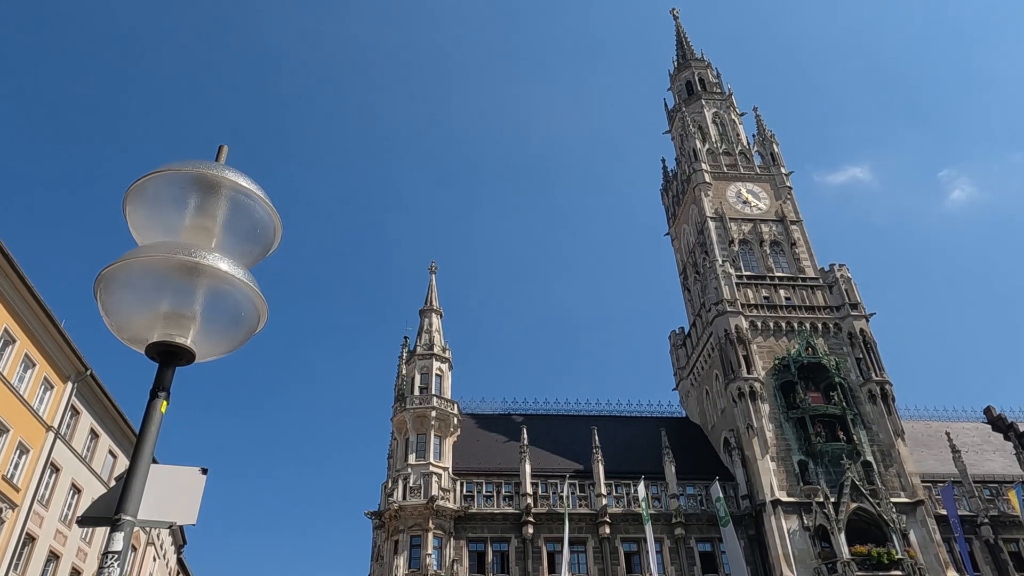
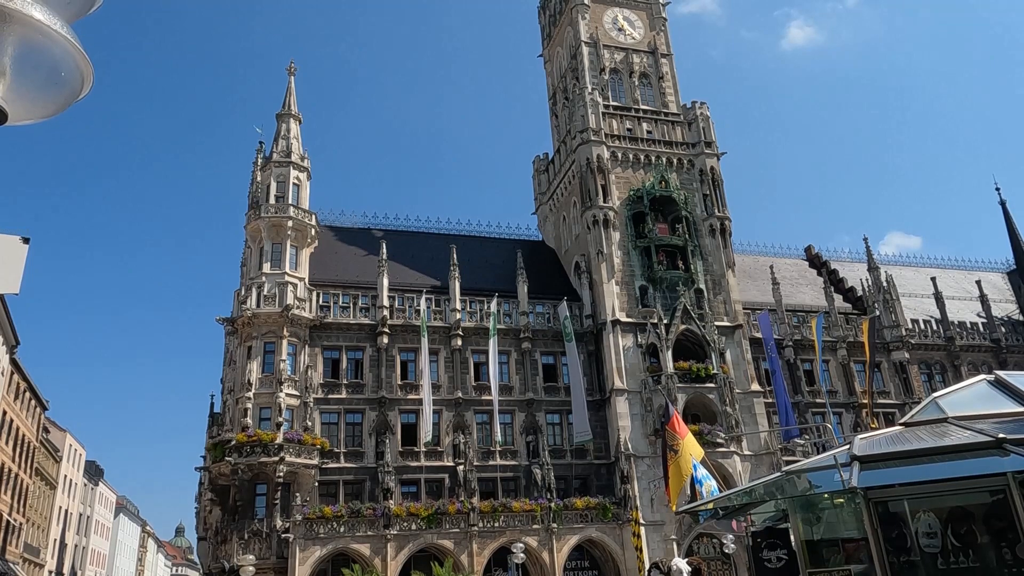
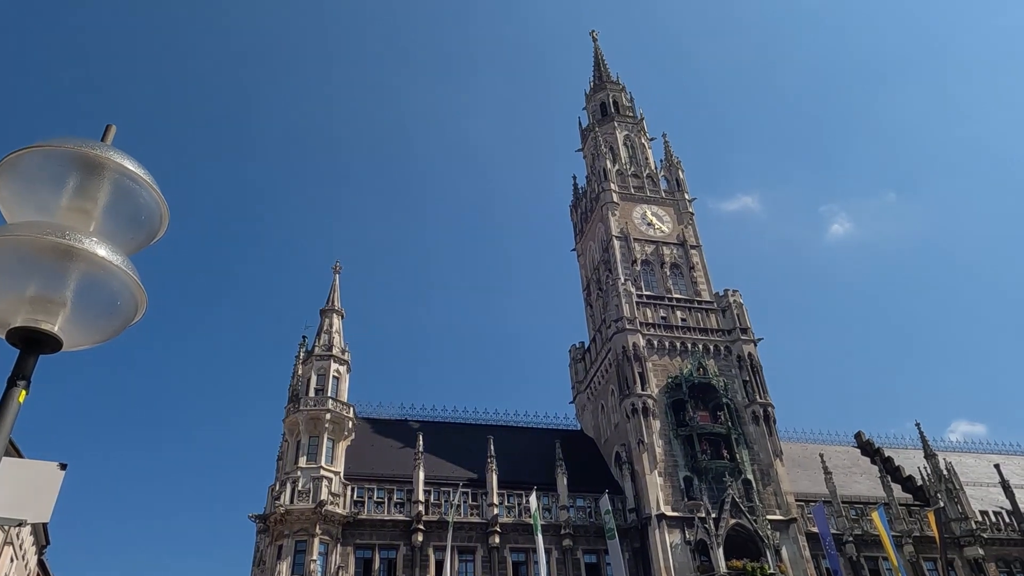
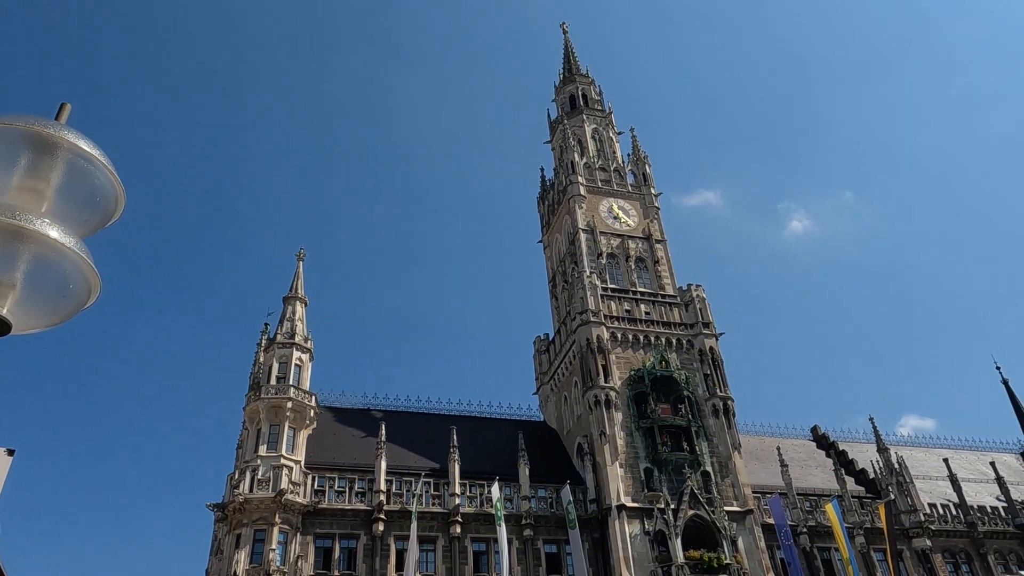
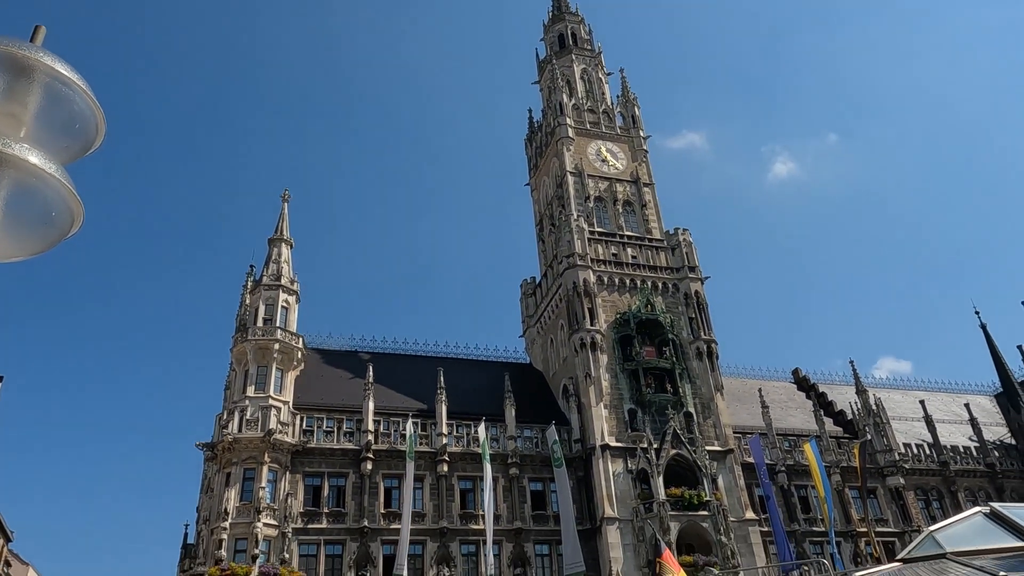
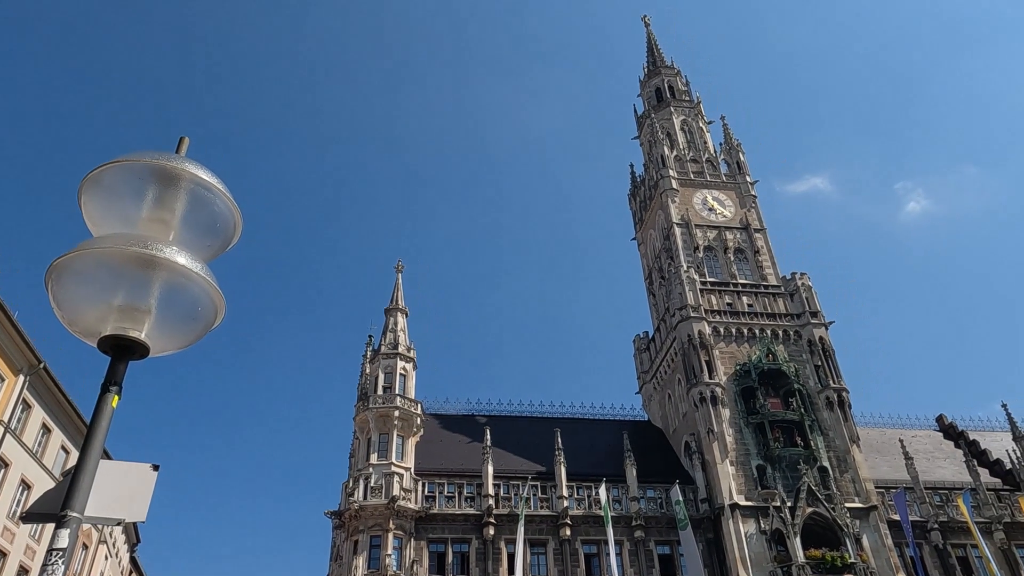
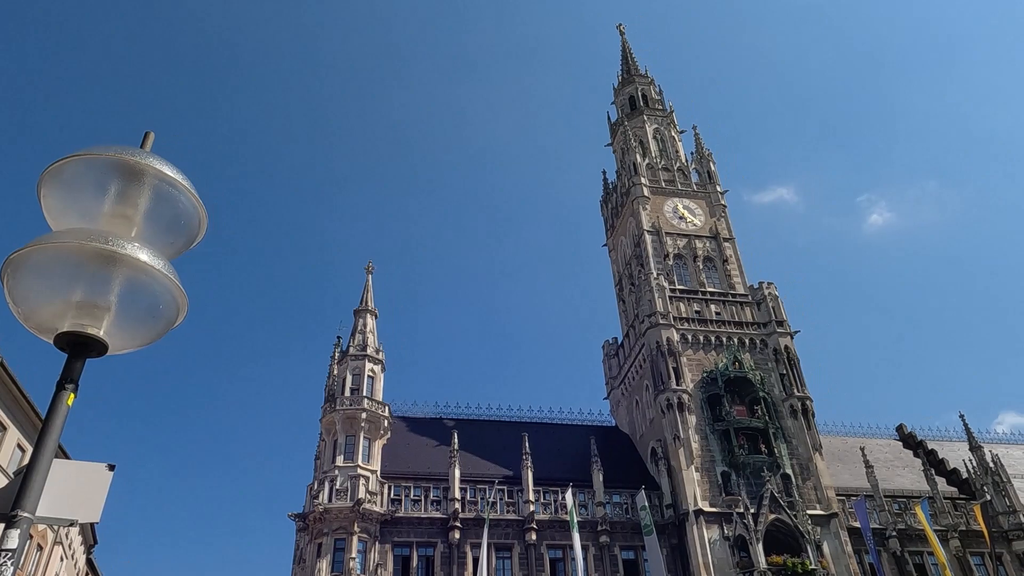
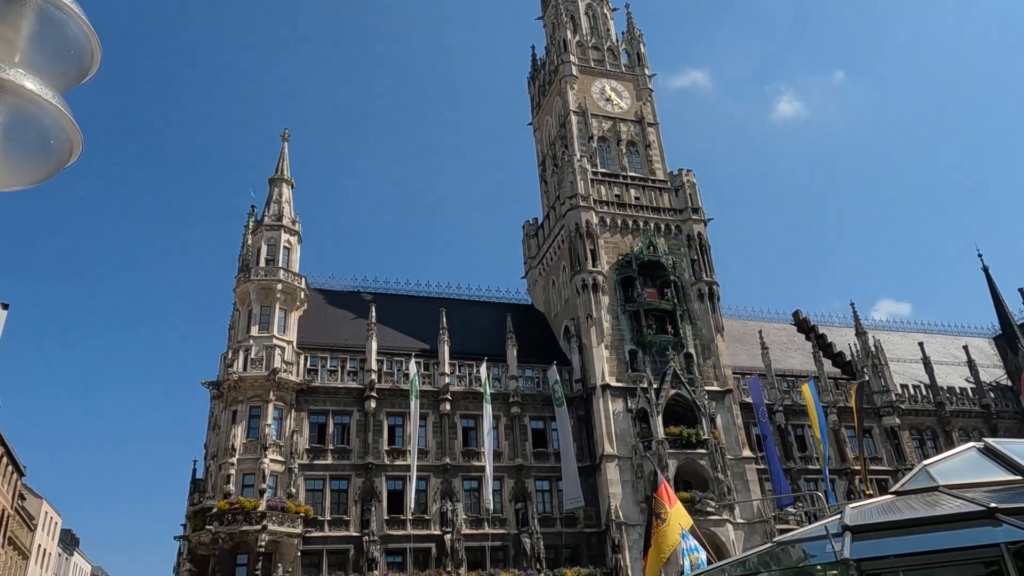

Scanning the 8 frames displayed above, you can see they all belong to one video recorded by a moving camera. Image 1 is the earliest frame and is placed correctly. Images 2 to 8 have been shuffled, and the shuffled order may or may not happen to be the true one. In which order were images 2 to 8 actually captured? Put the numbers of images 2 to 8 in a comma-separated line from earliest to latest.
6, 7, 3, 4, 5, 8, 2
